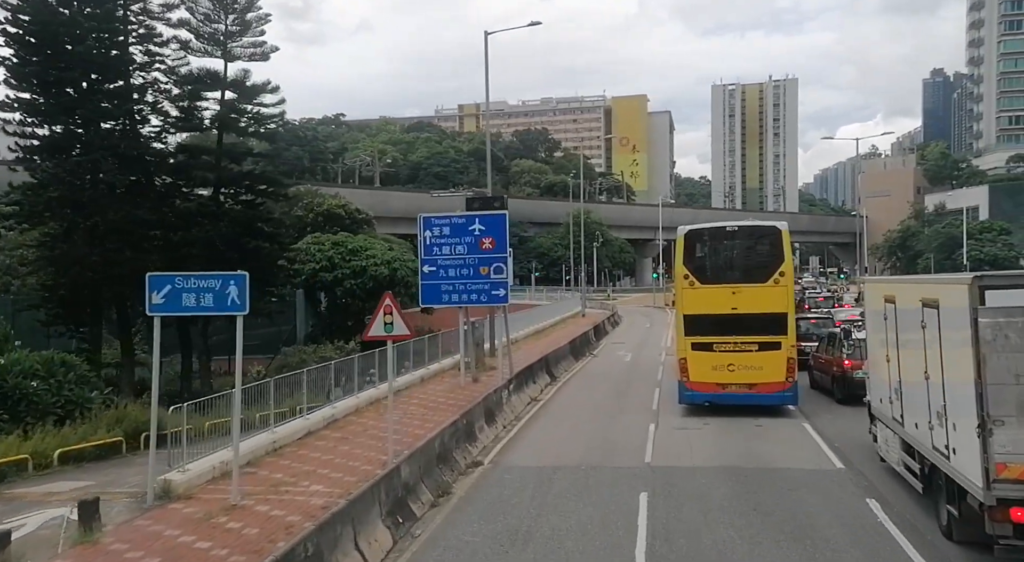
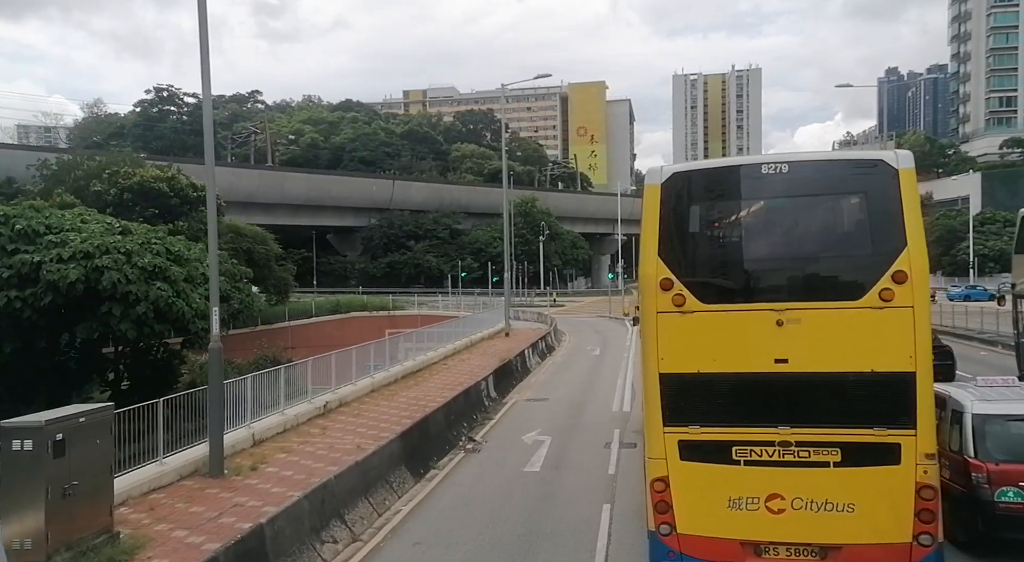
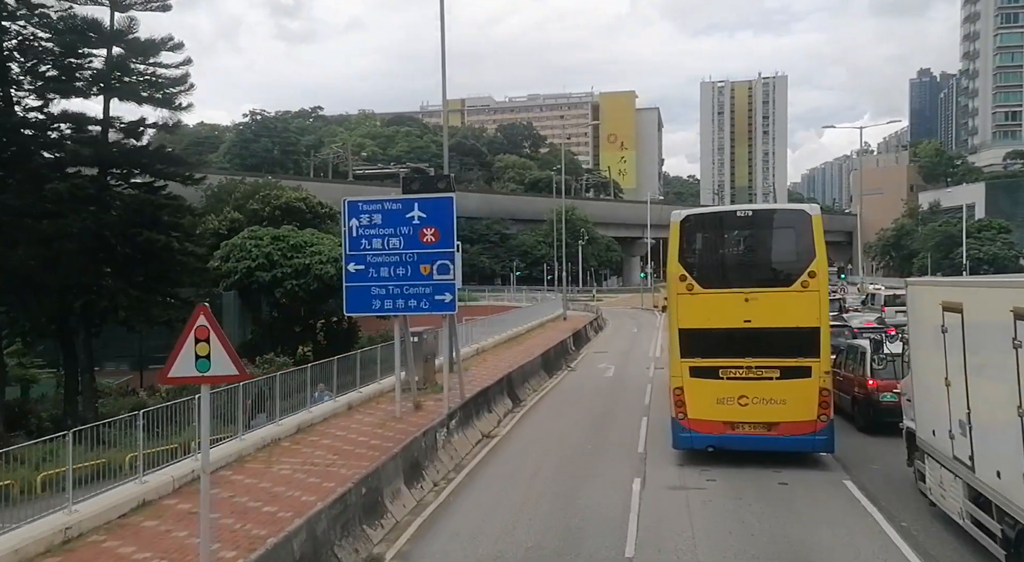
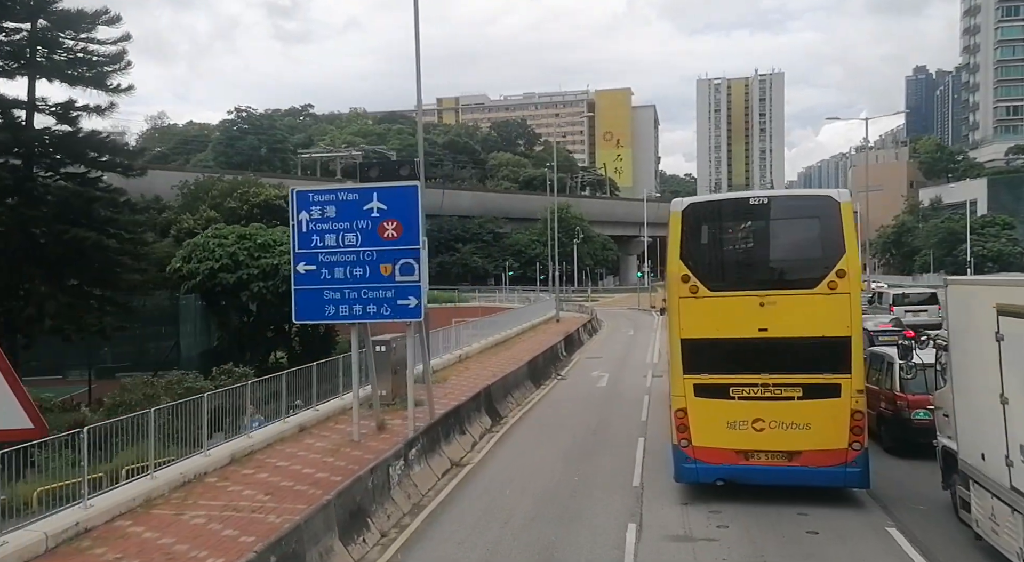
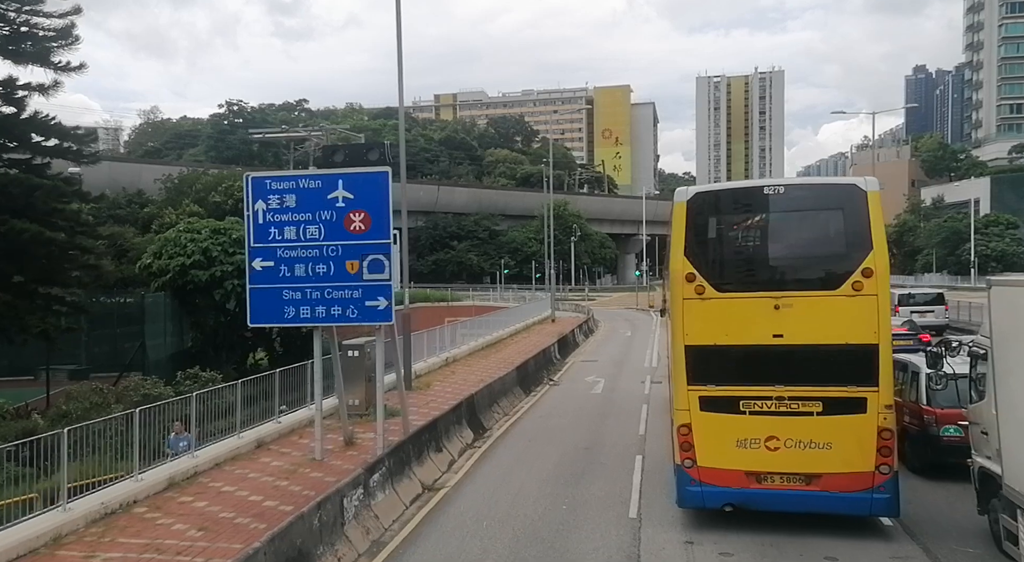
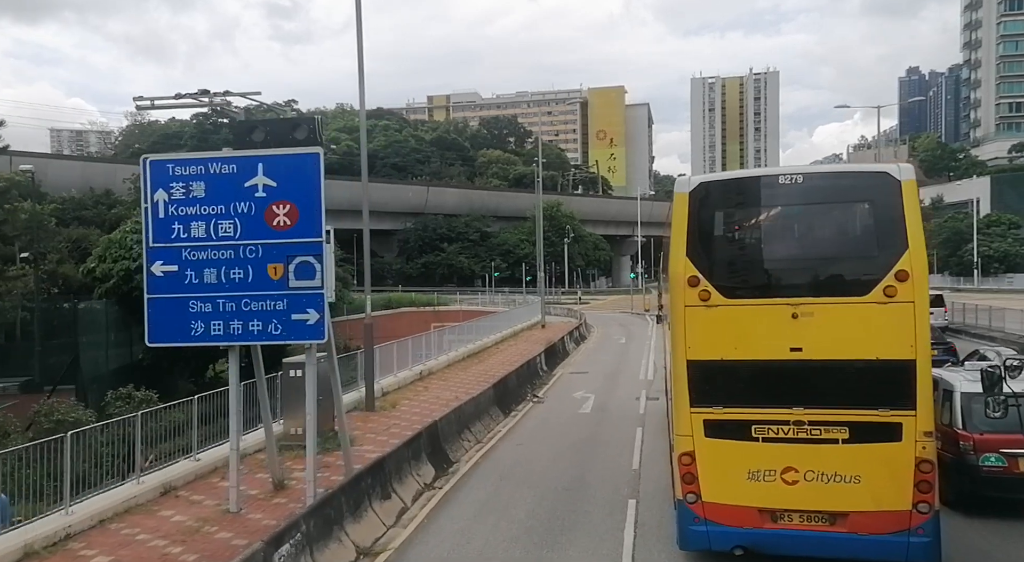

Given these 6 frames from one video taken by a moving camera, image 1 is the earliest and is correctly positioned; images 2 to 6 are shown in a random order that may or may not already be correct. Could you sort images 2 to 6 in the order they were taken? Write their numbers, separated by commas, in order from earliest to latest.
3, 4, 5, 6, 2
